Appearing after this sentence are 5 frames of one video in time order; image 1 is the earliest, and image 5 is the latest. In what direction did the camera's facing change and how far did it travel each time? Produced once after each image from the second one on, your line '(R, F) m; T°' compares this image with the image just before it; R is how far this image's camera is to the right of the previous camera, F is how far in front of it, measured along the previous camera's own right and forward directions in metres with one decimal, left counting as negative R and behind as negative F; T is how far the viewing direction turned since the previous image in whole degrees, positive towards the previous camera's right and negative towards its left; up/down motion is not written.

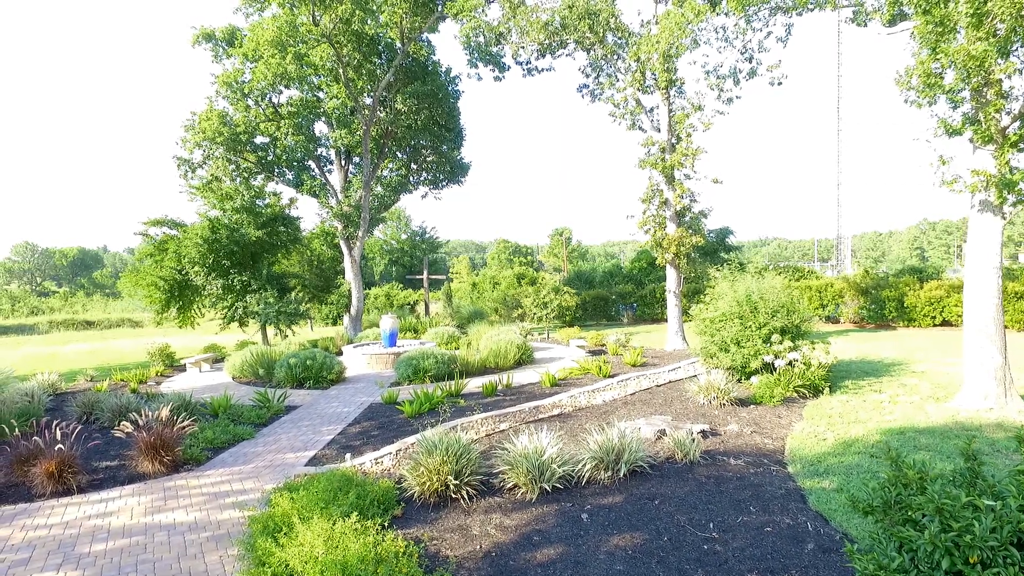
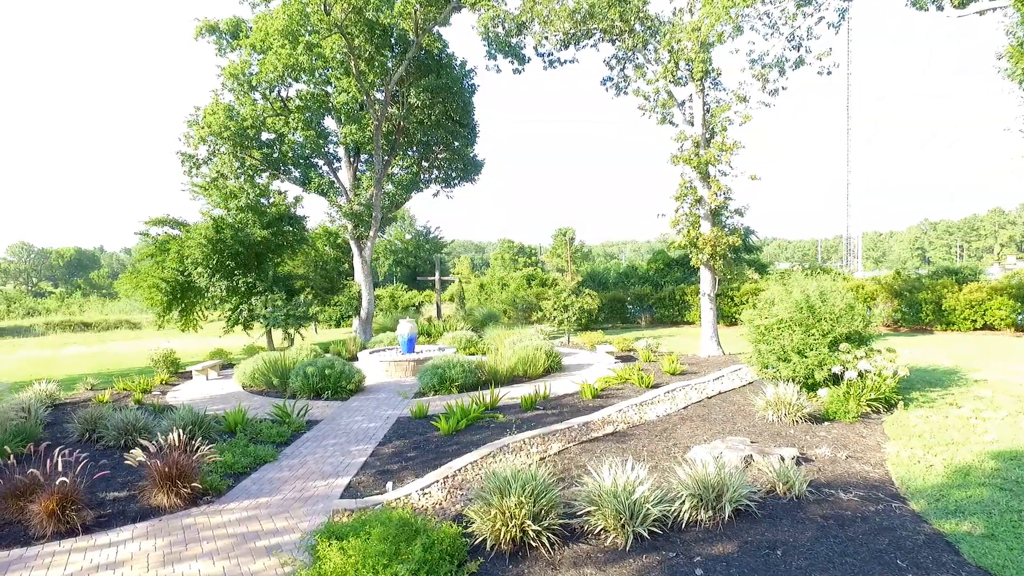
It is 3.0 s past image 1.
(-0.6, +0.7) m; 0°
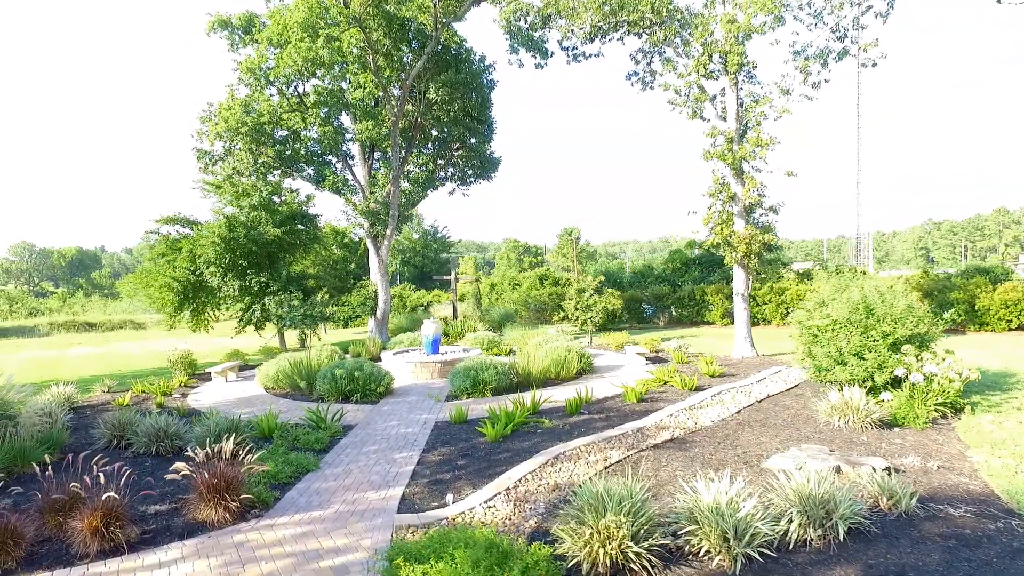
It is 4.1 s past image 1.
(-0.5, +0.3) m; 0°
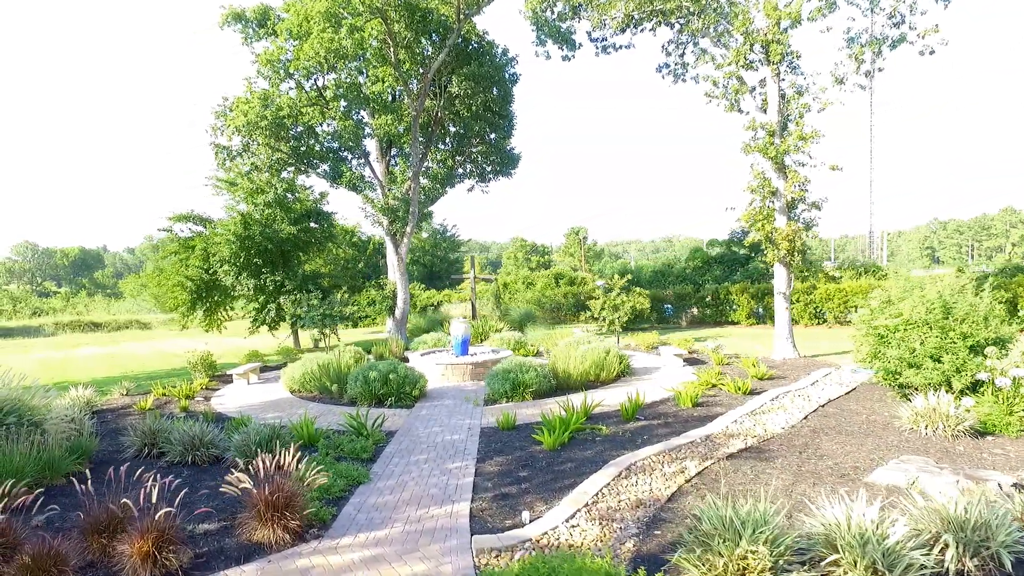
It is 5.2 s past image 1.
(-0.6, +0.4) m; 0°
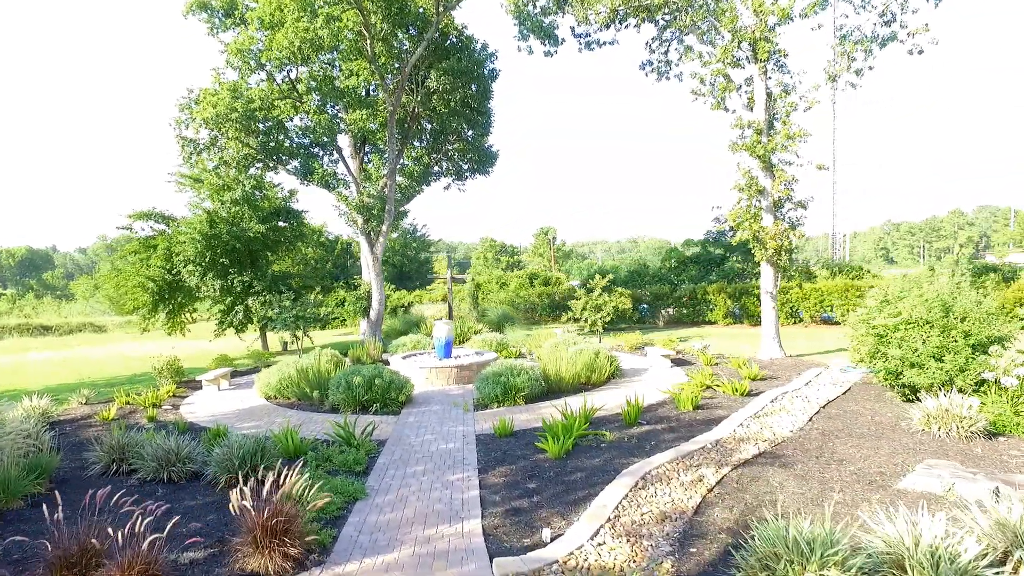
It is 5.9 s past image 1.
(-0.4, +0.3) m; +3°
